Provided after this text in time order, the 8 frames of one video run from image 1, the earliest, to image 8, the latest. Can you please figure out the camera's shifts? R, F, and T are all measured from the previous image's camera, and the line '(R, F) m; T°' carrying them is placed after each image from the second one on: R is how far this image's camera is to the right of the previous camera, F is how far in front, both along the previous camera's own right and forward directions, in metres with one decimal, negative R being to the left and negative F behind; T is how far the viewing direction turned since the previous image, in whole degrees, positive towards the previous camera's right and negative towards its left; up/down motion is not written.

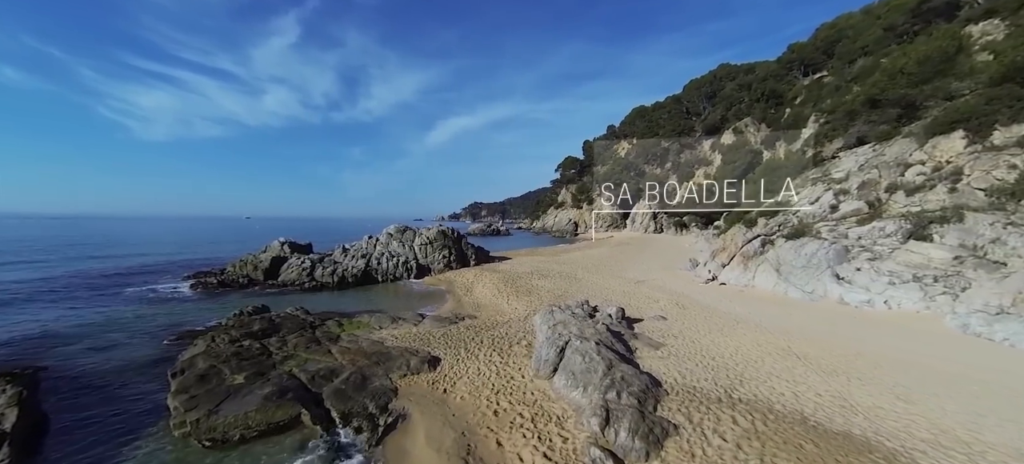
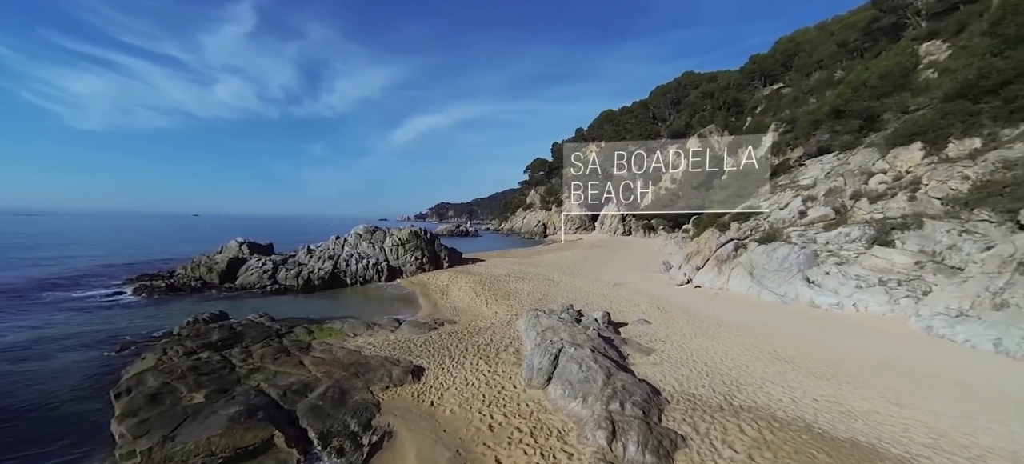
(-0.6, +0.5) m; +5°
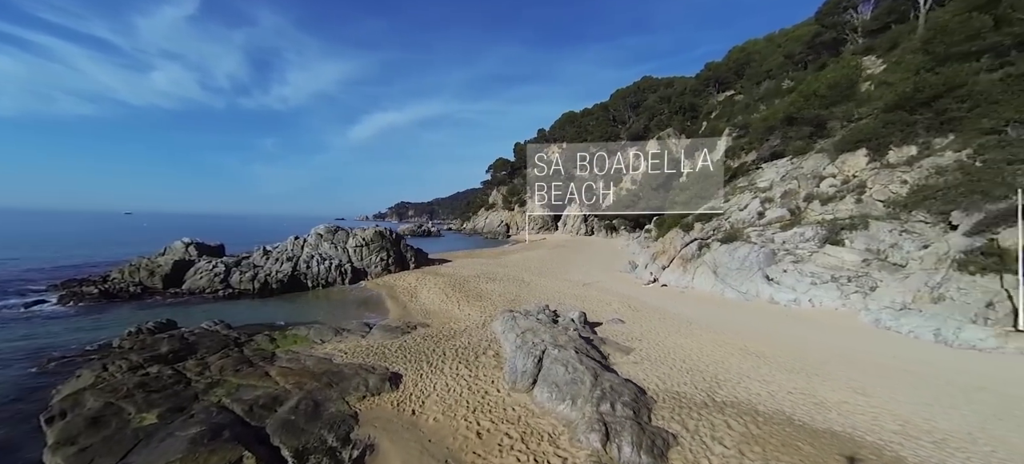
(-0.5, +0.2) m; +6°
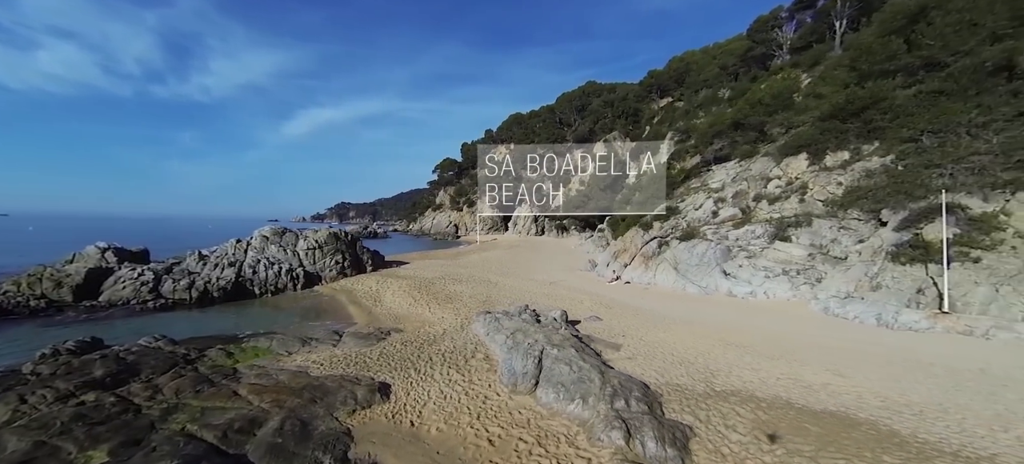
(-1.1, +0.3) m; +8°
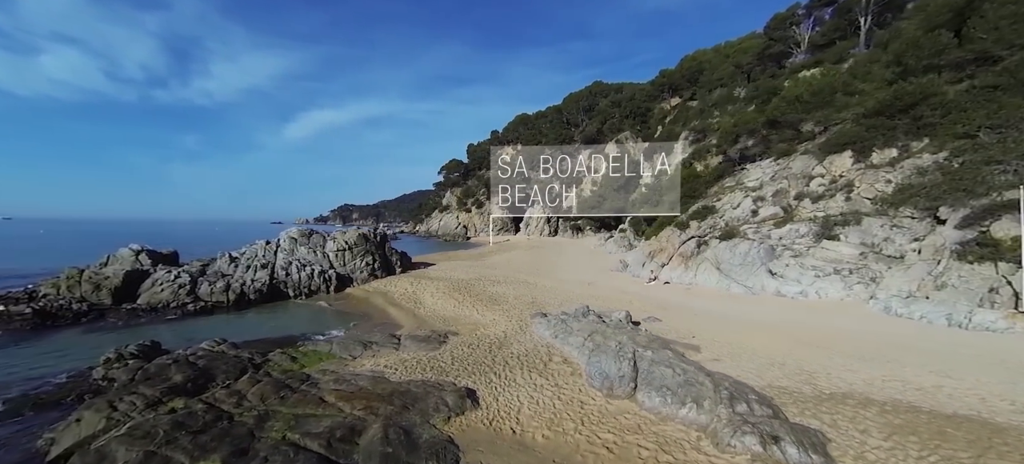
(-1.9, +0.3) m; 0°
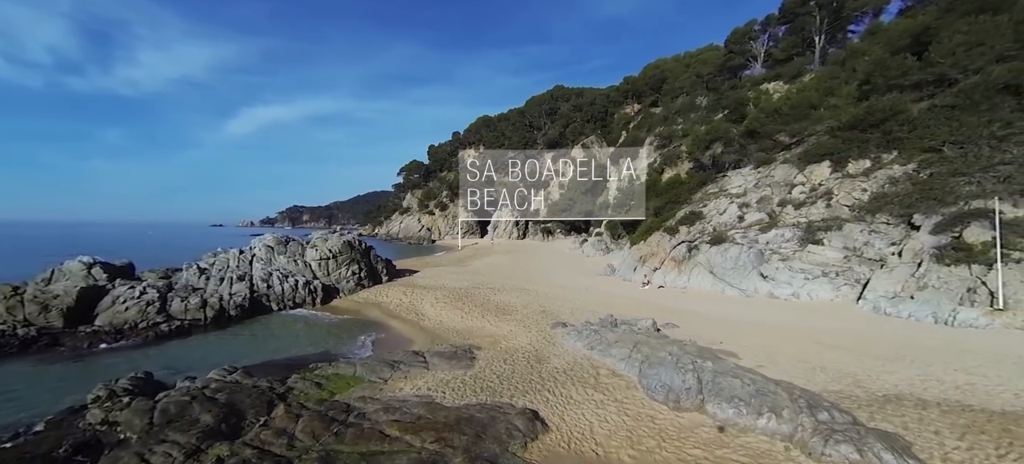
(-2.2, +0.5) m; +7°
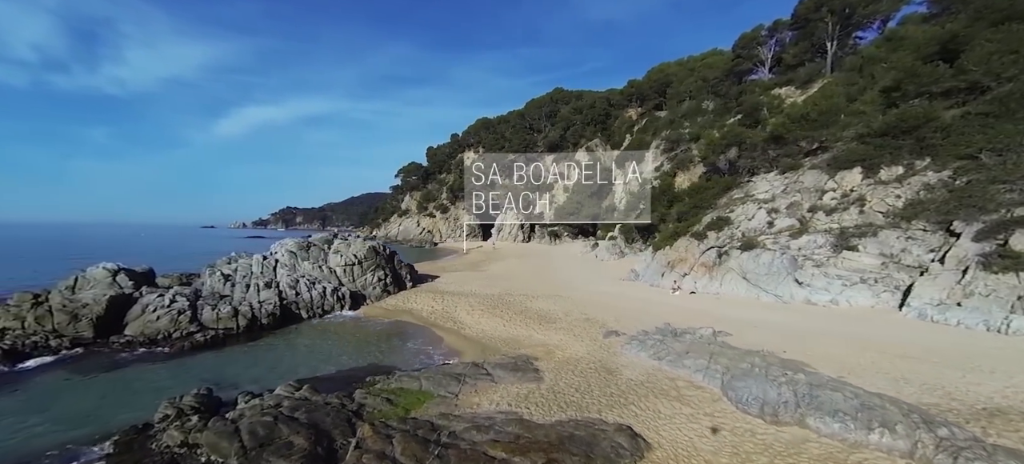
(-2.0, +0.3) m; +1°
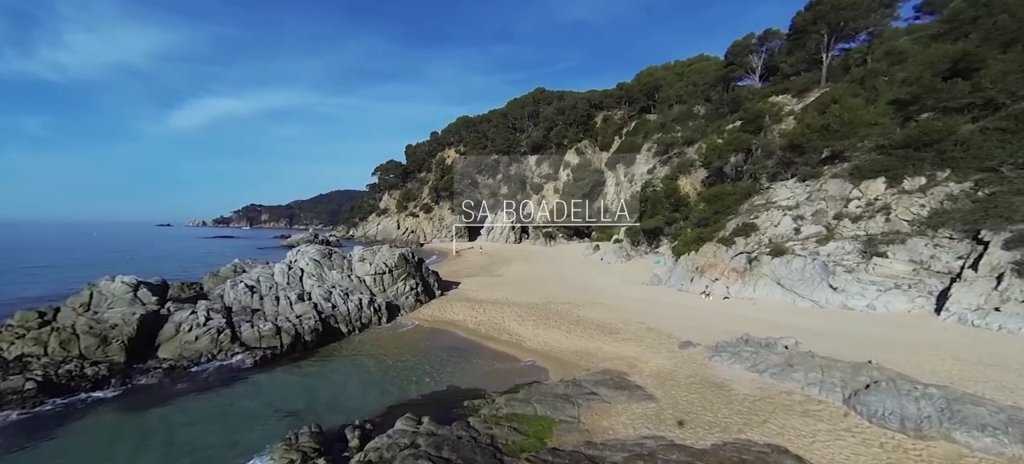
(-3.5, +0.7) m; +5°
